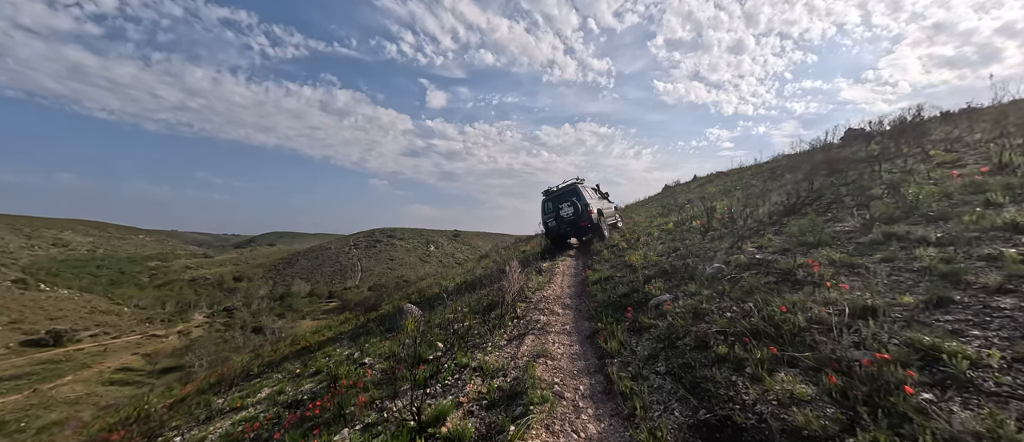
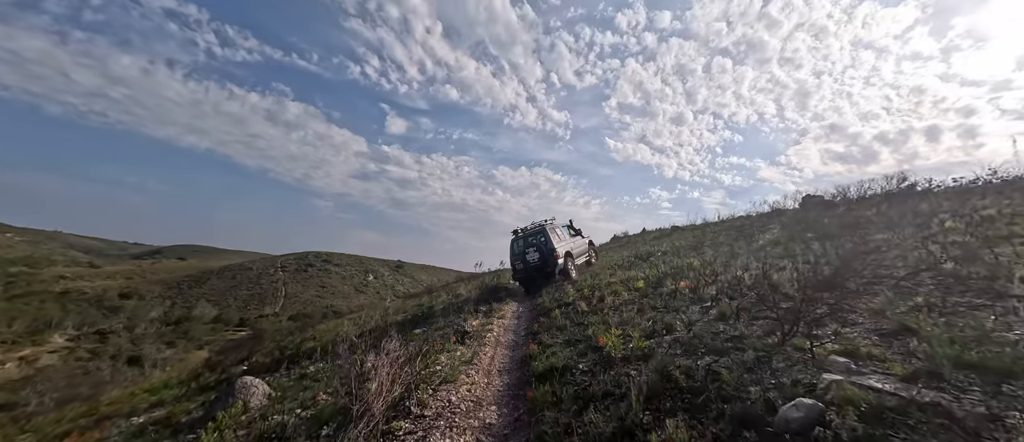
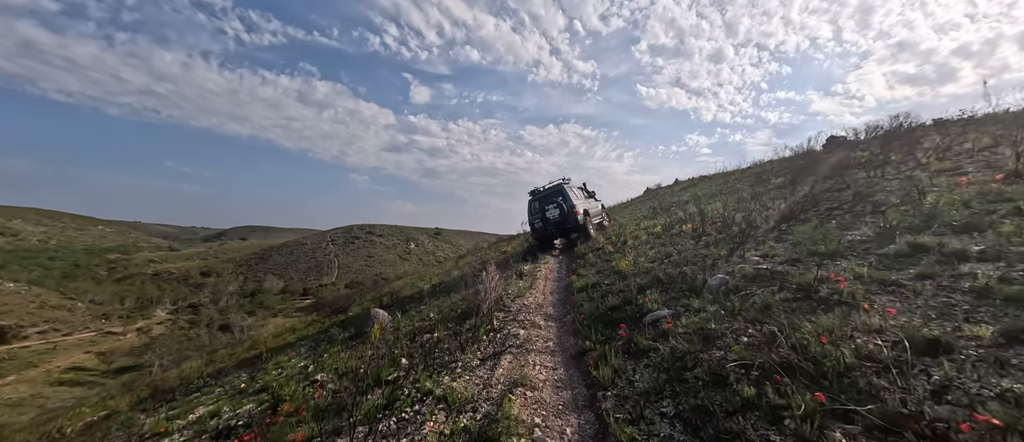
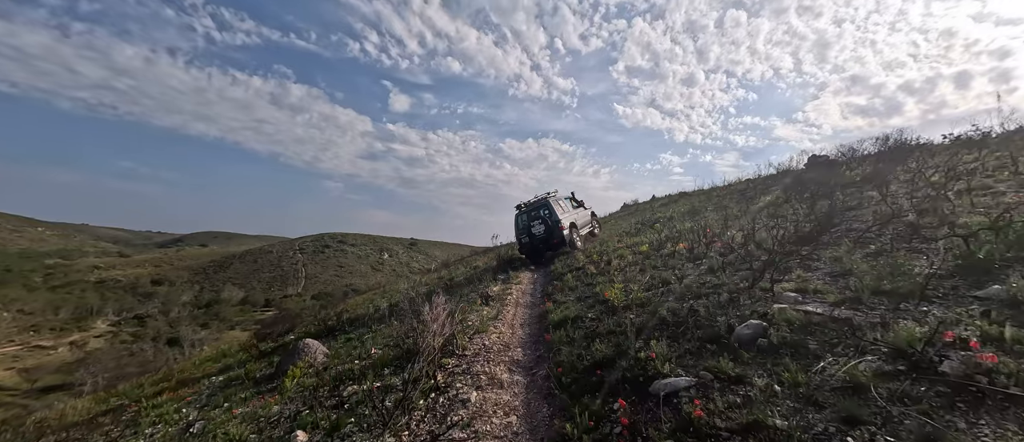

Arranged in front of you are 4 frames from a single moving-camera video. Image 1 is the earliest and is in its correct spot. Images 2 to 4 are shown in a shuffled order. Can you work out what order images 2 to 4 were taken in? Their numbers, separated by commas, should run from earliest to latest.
3, 4, 2
